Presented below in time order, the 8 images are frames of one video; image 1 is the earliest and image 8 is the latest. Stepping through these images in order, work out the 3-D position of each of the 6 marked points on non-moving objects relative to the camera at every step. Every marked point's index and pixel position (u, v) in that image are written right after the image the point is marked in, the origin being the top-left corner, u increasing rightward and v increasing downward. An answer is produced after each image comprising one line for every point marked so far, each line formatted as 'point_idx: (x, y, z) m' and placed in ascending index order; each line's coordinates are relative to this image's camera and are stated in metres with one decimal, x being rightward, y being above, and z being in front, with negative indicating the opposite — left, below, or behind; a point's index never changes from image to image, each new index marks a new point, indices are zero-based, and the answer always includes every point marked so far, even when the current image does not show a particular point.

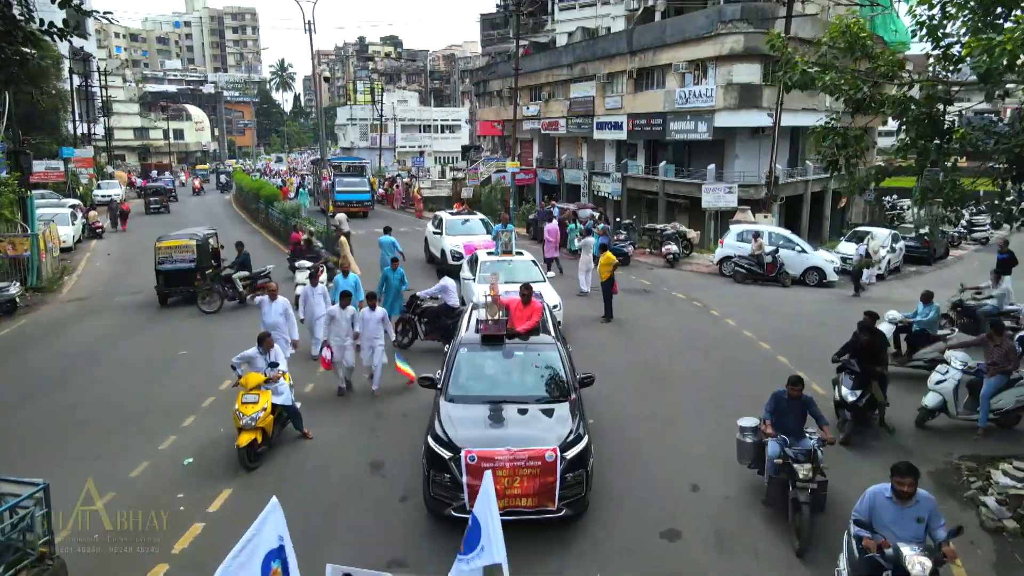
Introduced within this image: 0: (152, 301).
0: (-8.6, -0.3, +18.3) m
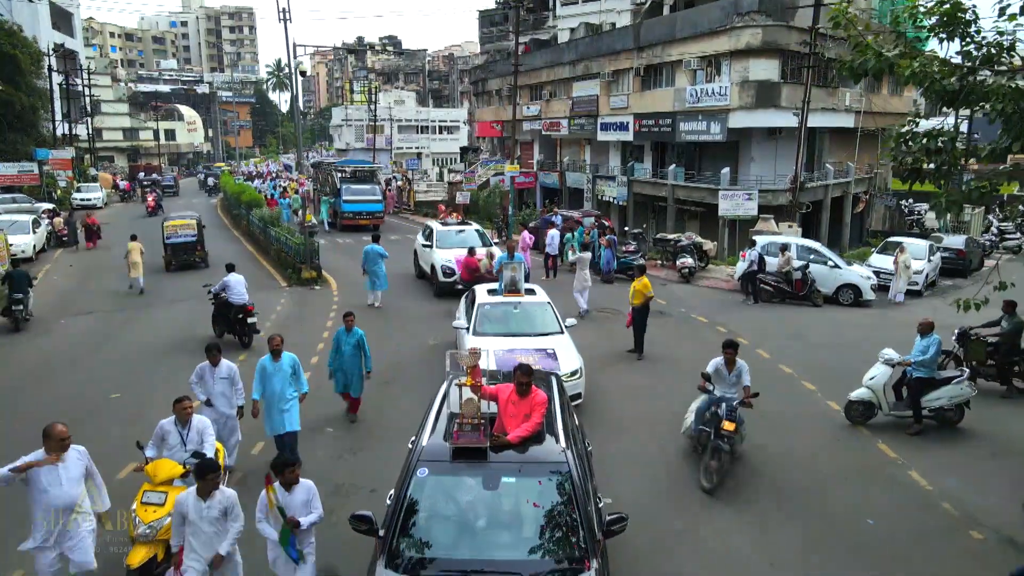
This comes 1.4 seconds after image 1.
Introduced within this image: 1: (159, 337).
0: (-8.6, -0.7, +16.2) m
1: (-6.9, -0.9, +15.1) m
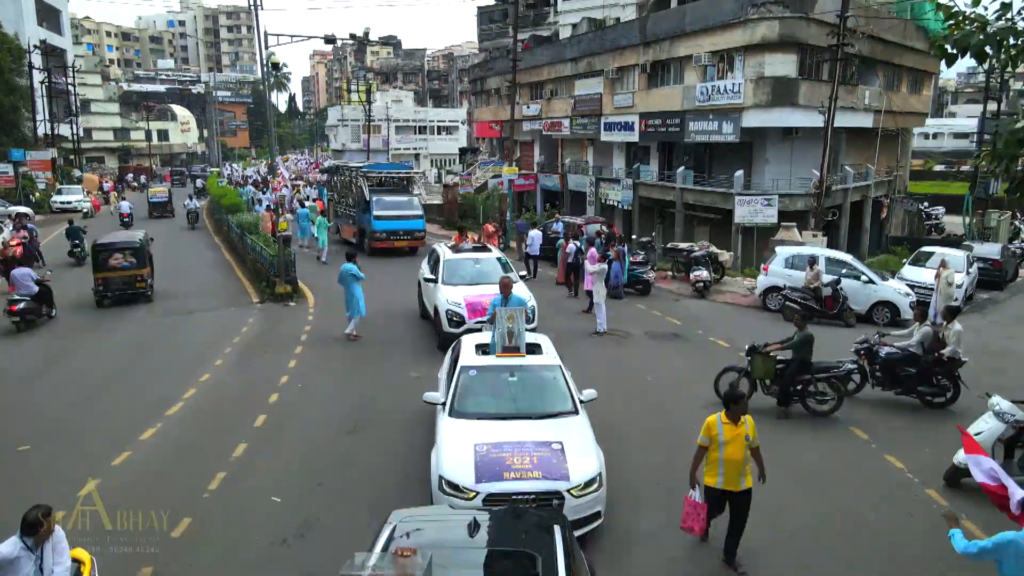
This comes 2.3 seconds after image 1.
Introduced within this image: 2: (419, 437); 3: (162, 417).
0: (-8.7, -1.1, +14.5) m
1: (-7.0, -1.2, +13.3) m
2: (-1.1, -1.7, +8.8) m
3: (-4.6, -1.8, +9.9) m
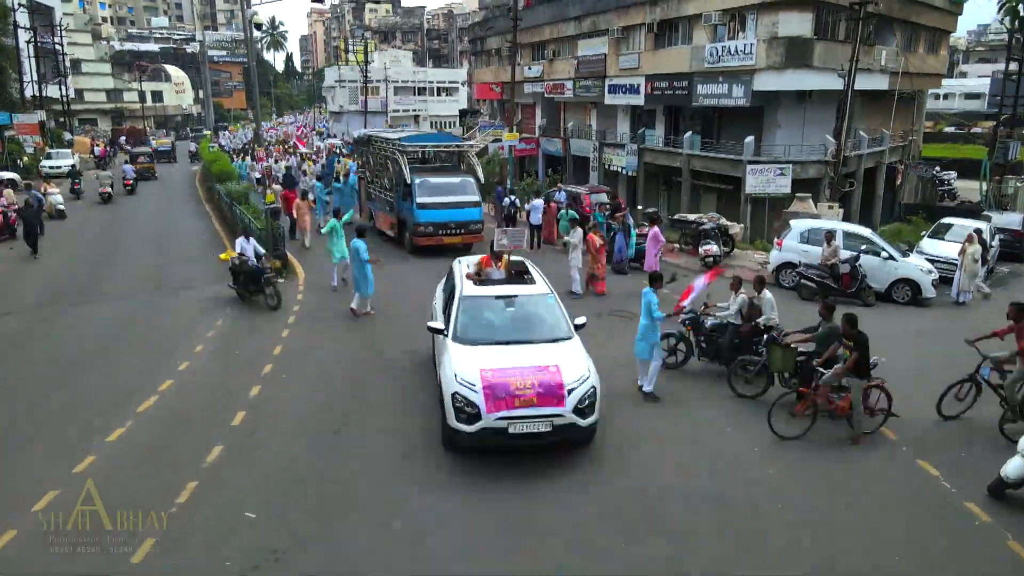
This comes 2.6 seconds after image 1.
0: (-8.7, -0.7, +13.7) m
1: (-7.0, -0.9, +12.6) m
2: (-1.1, -1.6, +8.1) m
3: (-4.6, -1.6, +9.2) m
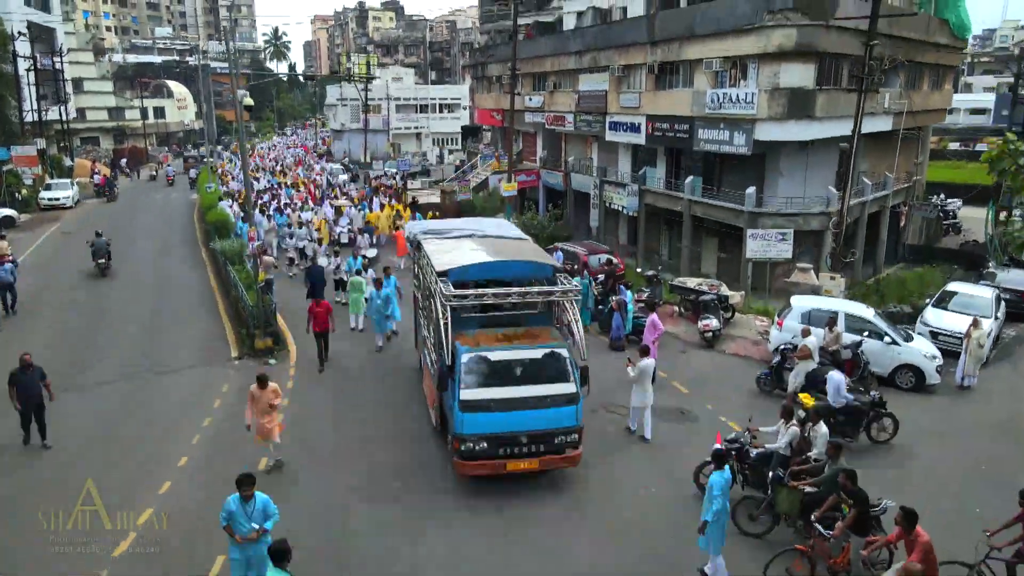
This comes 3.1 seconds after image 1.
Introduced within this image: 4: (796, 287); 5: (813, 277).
0: (-8.8, -2.2, +13.5) m
1: (-7.1, -2.5, +12.4) m
2: (-1.2, -3.2, +7.8) m
3: (-4.7, -3.2, +8.9) m
4: (+6.5, 0.0, +17.4) m
5: (+6.9, +0.3, +17.6) m
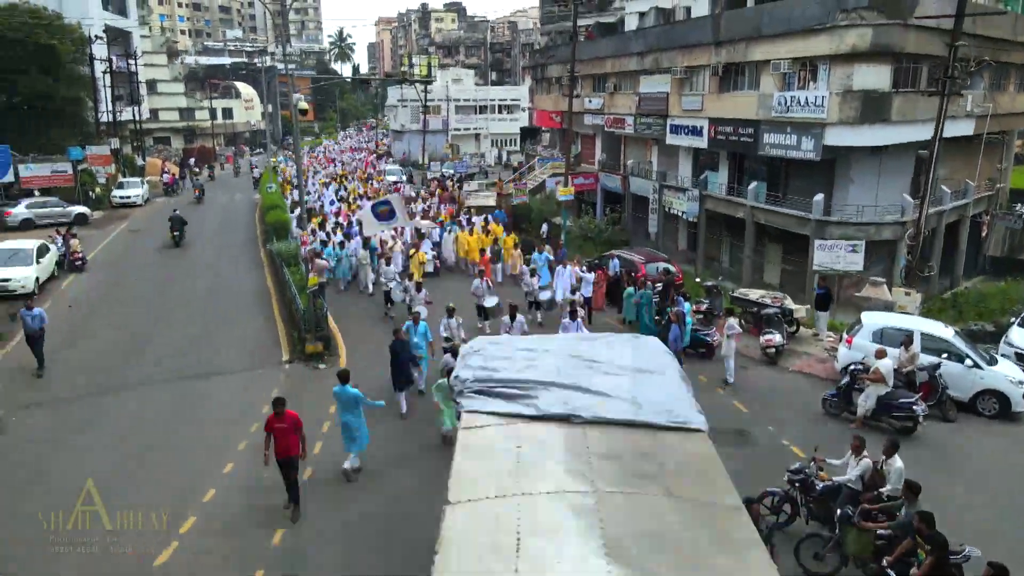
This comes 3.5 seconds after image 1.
0: (-7.9, -2.2, +13.7) m
1: (-6.3, -2.5, +12.5) m
2: (-0.8, -3.3, +7.5) m
3: (-4.2, -3.2, +8.9) m
4: (+7.7, -0.3, +16.5) m
5: (+8.1, 0.0, +16.6) m
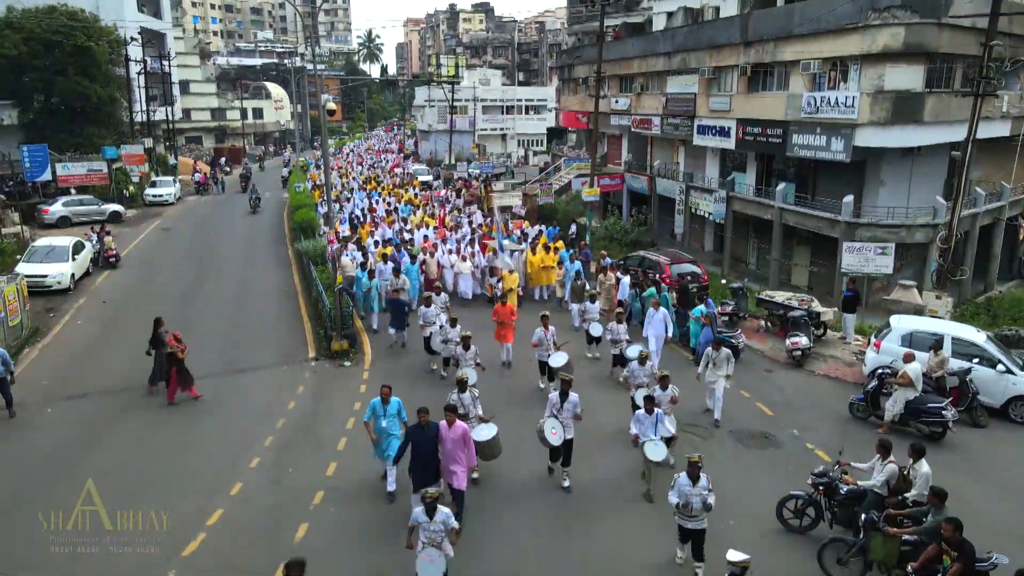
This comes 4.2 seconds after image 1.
0: (-7.5, -2.2, +14.0) m
1: (-5.9, -2.4, +12.7) m
2: (-0.6, -3.3, +7.5) m
3: (-4.0, -3.2, +9.0) m
4: (+8.2, -0.4, +16.3) m
5: (+8.6, -0.1, +16.4) m
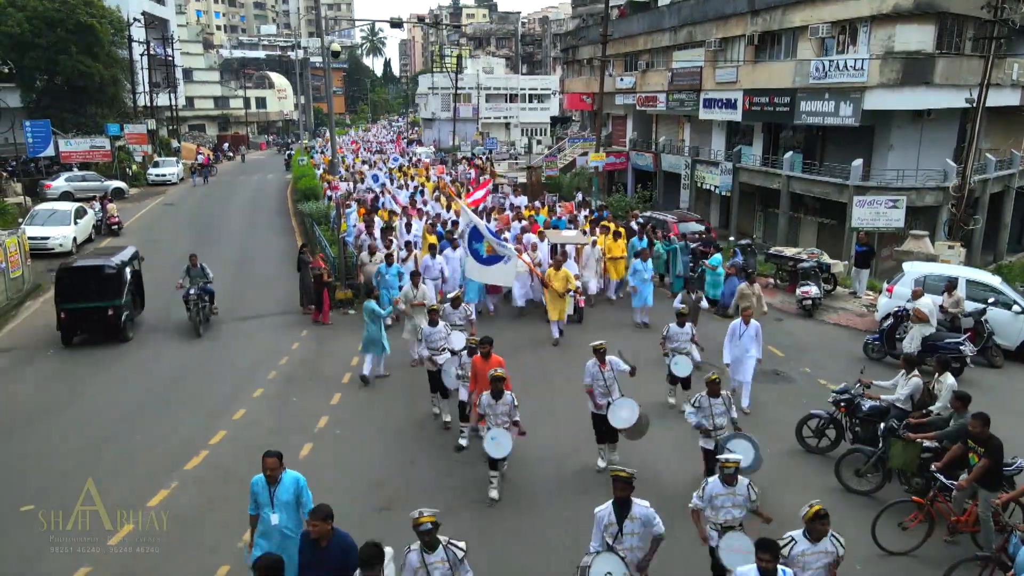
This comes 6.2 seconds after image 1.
0: (-7.4, -1.1, +13.8) m
1: (-5.8, -1.4, +12.5) m
2: (-0.5, -2.3, +7.4) m
3: (-3.9, -2.2, +8.8) m
4: (+8.3, +0.6, +16.0) m
5: (+8.8, +0.9, +16.2) m
